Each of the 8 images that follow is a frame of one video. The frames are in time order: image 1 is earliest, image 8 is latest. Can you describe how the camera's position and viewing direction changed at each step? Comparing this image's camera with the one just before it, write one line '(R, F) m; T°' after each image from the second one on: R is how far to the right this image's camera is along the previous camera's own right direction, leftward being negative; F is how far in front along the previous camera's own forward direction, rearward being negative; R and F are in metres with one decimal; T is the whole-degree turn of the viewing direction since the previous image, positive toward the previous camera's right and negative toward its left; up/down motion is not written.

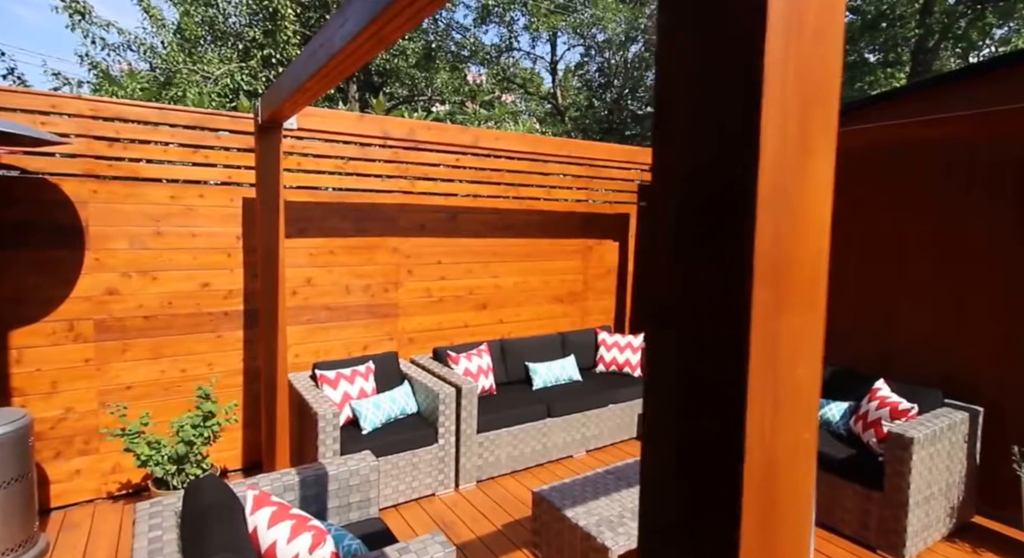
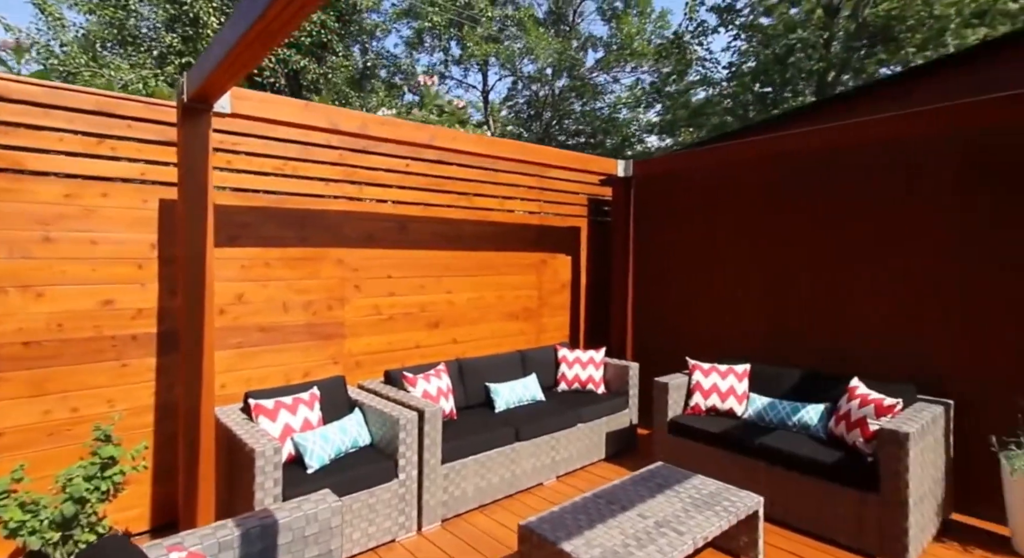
(-0.3, +0.4) m; +8°
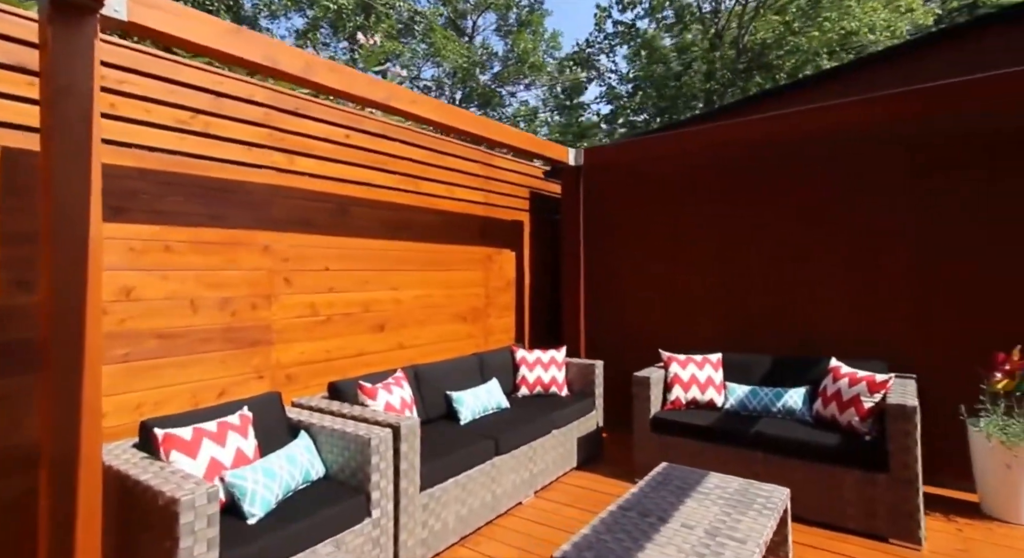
(-0.5, +0.6) m; +13°
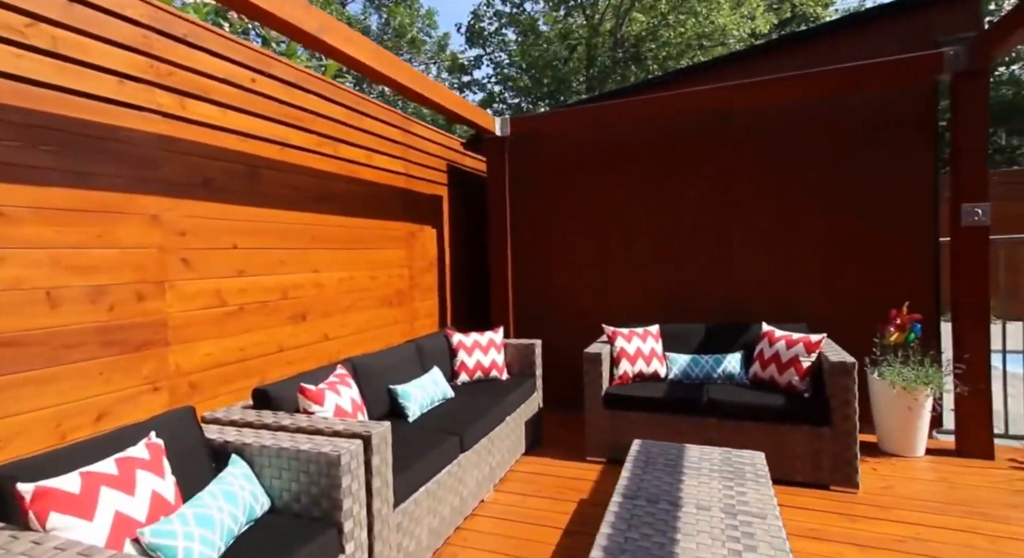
(-0.5, +0.4) m; +15°
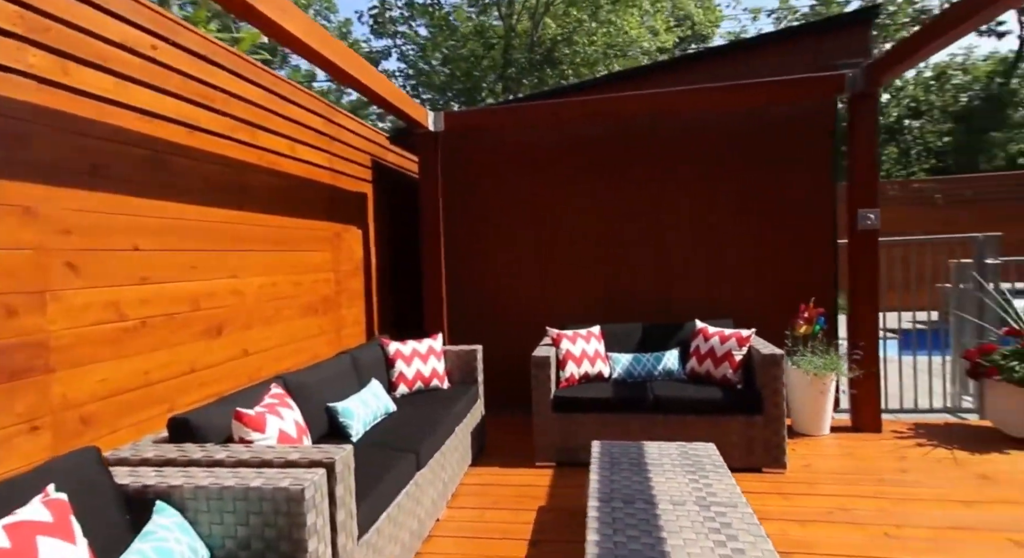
(-0.3, +0.2) m; +11°
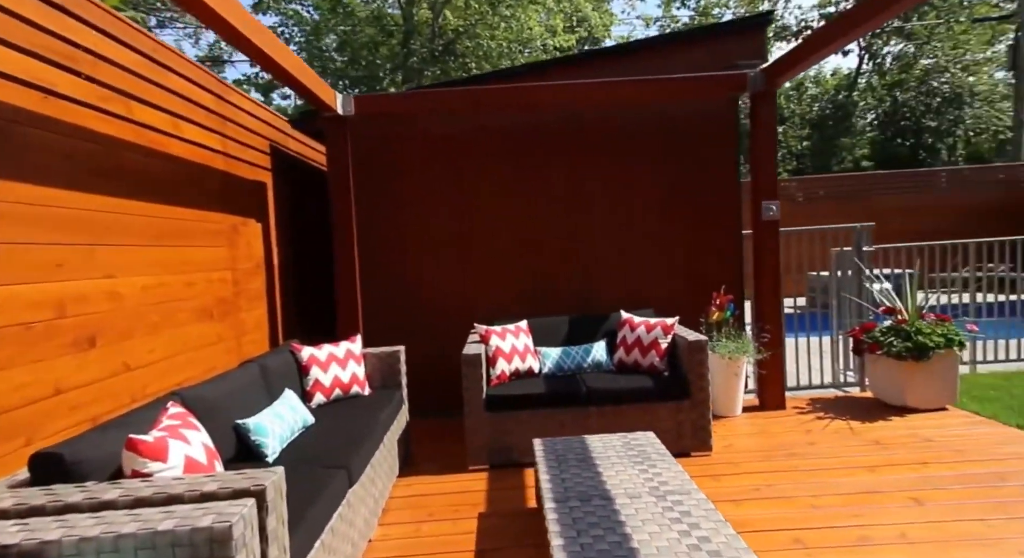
(-0.2, +0.2) m; +10°
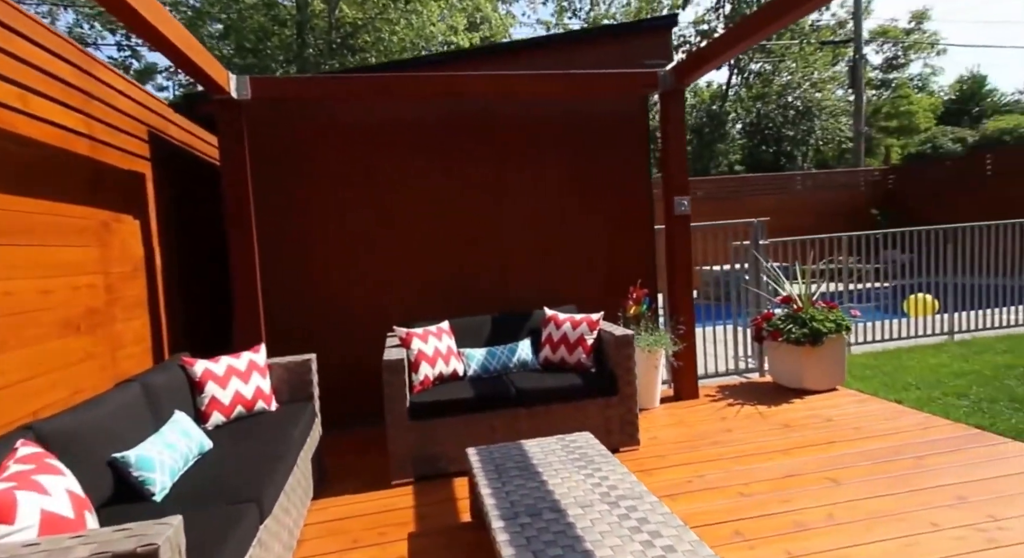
(-0.1, +0.2) m; +10°
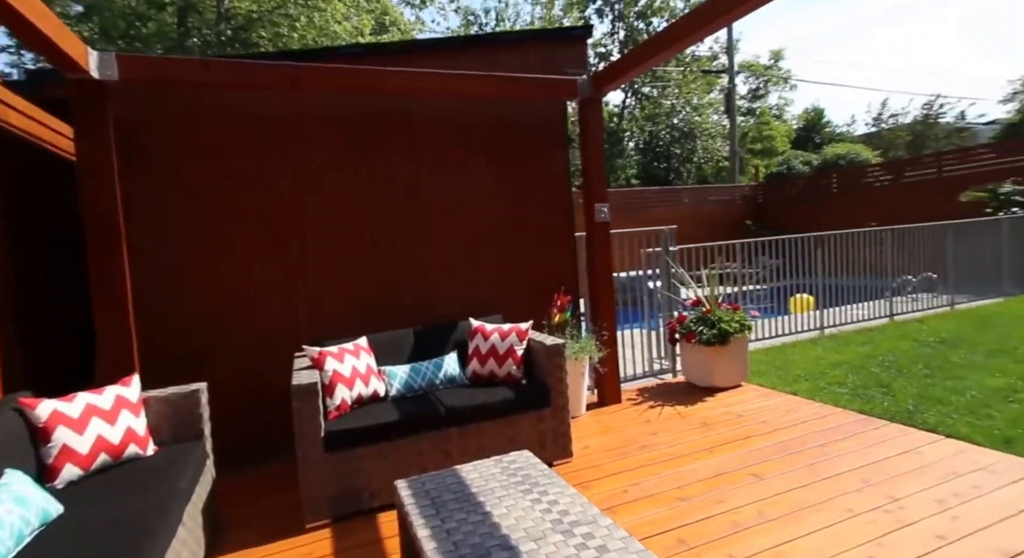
(-0.1, +0.3) m; +9°
